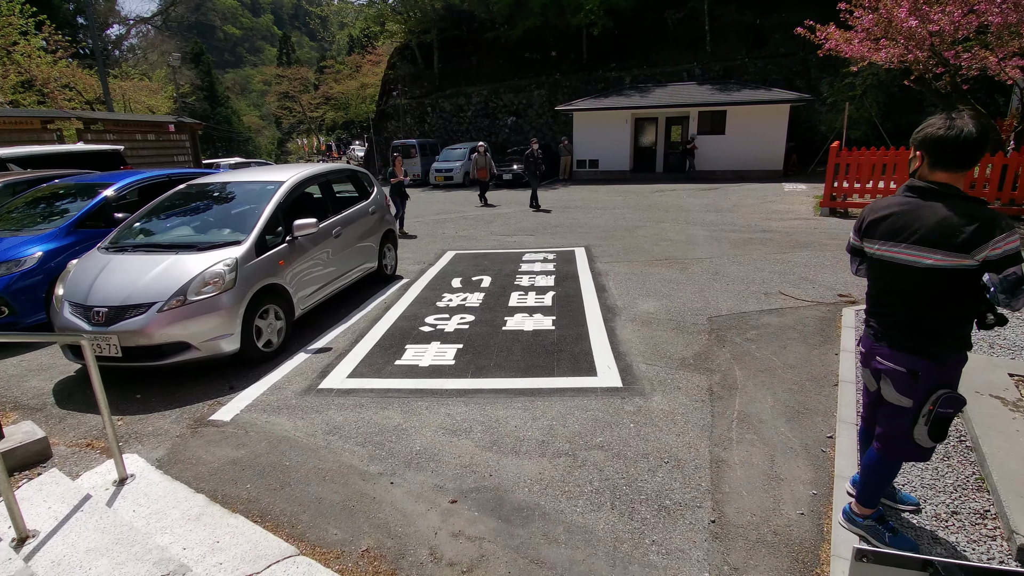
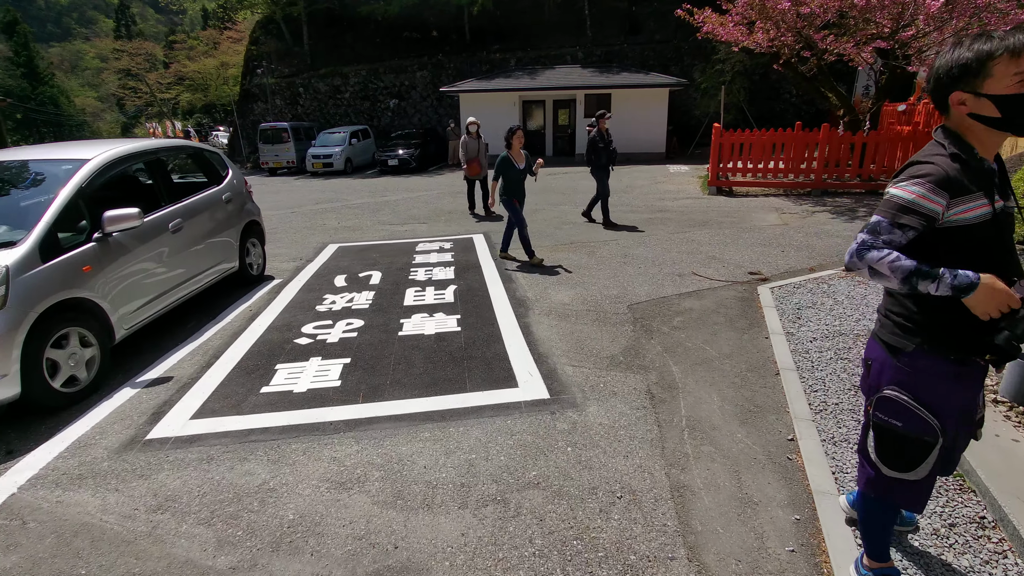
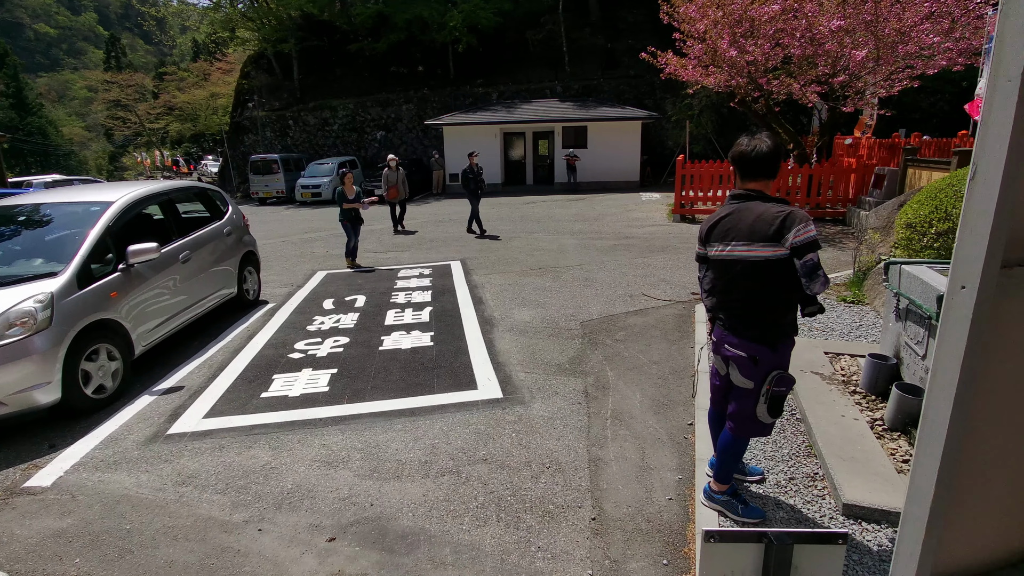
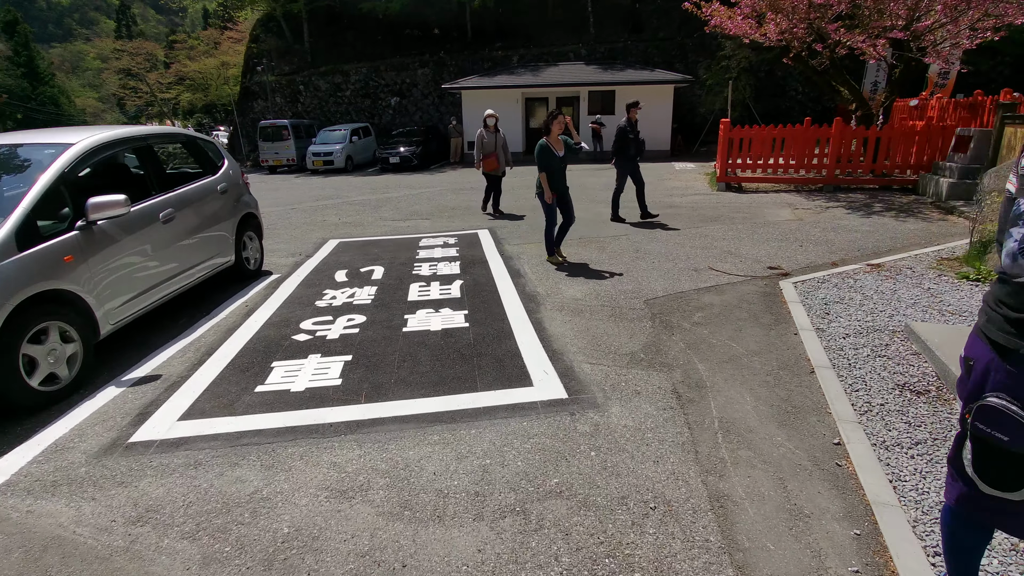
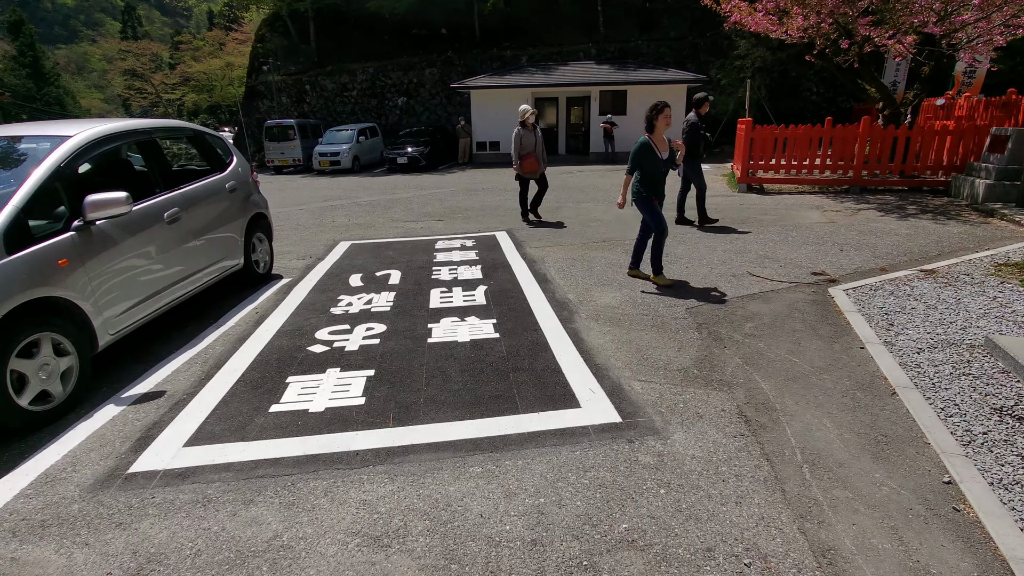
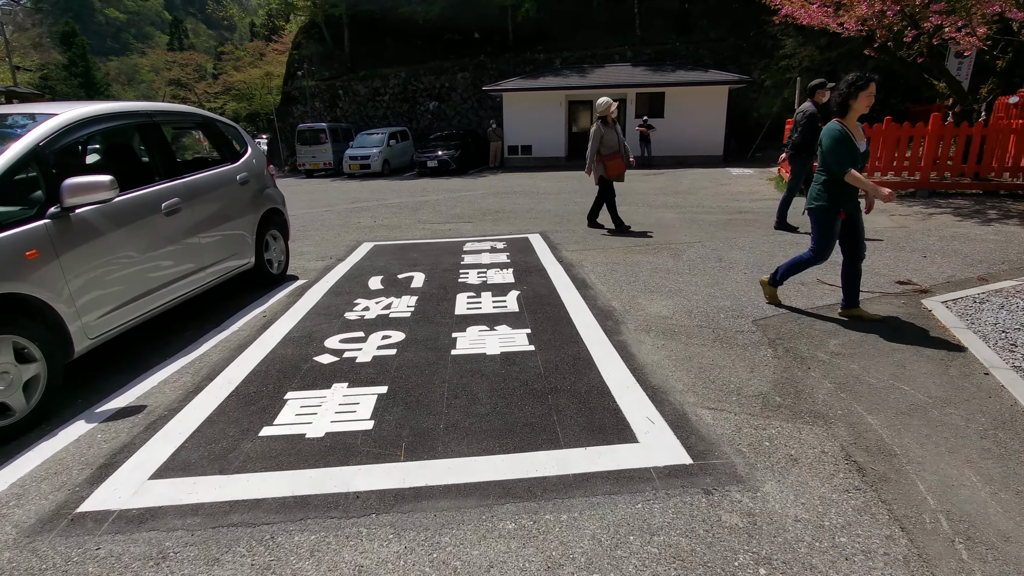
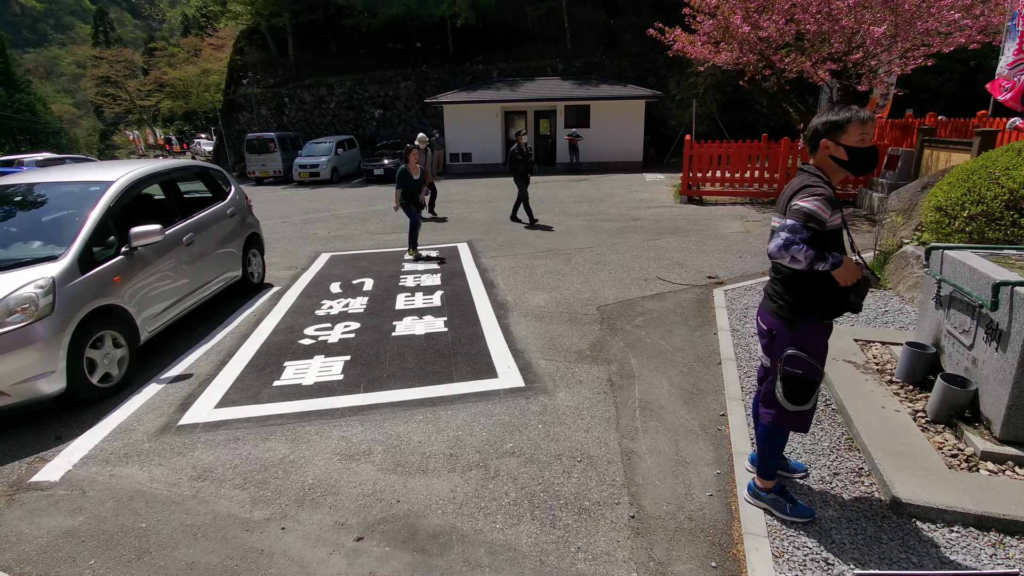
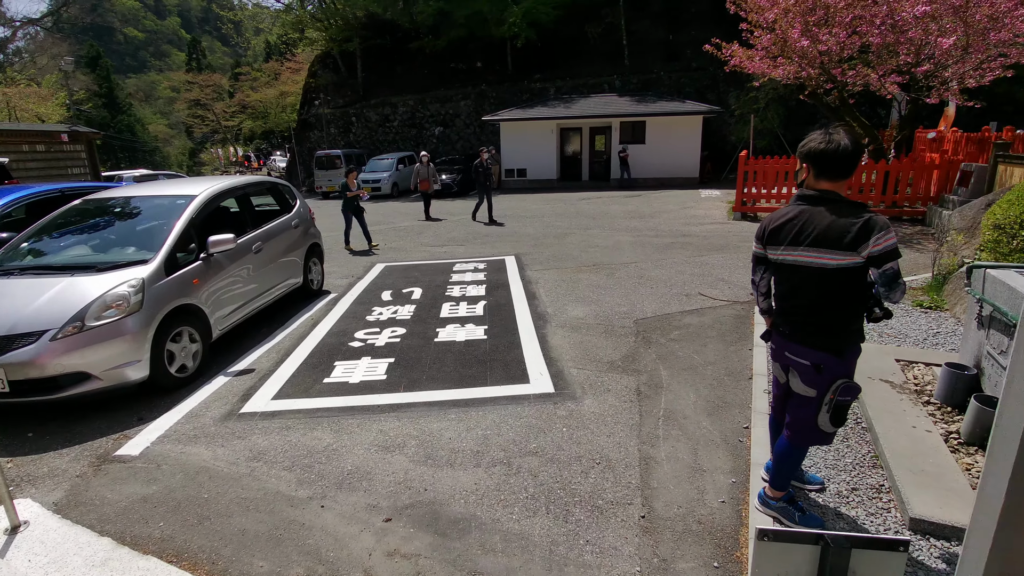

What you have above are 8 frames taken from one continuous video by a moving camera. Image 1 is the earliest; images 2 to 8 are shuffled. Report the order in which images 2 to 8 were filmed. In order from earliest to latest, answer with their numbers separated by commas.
8, 3, 7, 2, 4, 5, 6
